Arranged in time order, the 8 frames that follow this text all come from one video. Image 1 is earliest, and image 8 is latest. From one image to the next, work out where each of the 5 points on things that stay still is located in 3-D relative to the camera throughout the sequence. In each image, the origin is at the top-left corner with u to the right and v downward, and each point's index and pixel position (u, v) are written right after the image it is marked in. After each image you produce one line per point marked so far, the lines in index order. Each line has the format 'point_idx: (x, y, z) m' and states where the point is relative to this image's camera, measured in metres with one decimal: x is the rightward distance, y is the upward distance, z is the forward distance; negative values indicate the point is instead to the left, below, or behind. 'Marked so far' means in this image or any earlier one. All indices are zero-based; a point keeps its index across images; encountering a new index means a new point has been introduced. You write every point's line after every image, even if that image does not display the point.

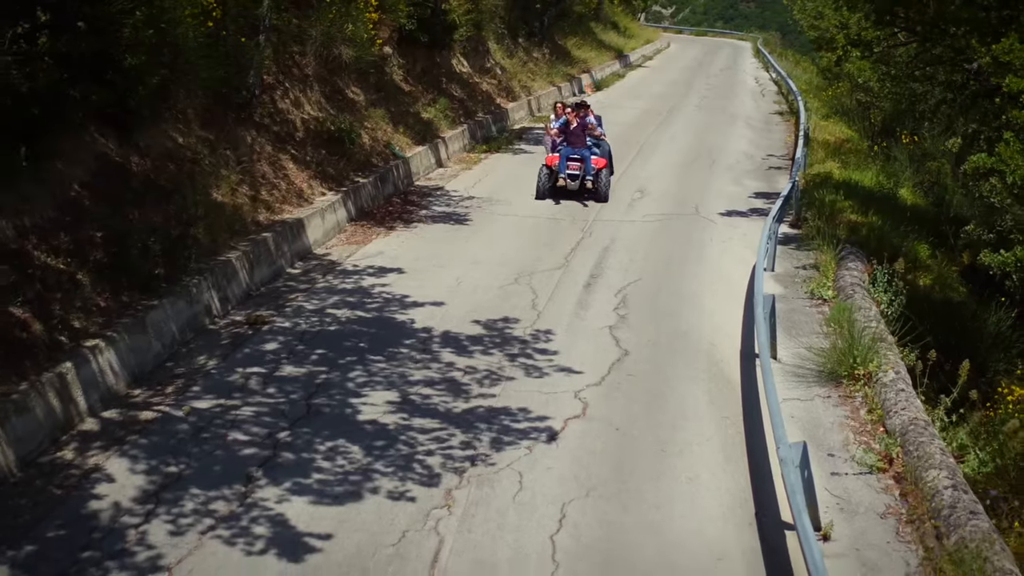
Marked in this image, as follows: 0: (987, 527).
0: (+2.6, -1.3, +5.9) m
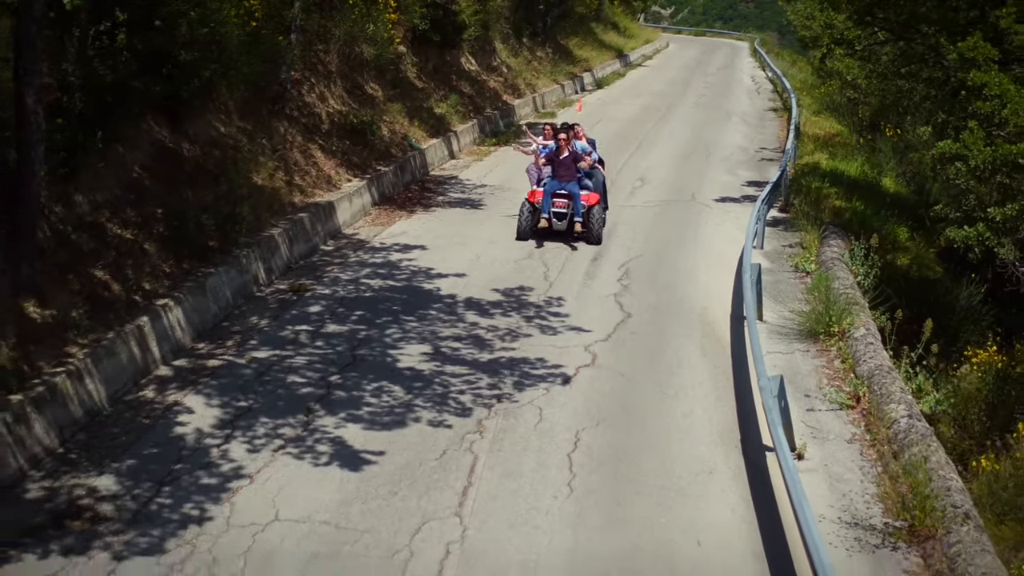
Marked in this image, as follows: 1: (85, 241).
0: (+2.7, -1.0, +7.1) m
1: (-3.5, +0.4, +9.0) m
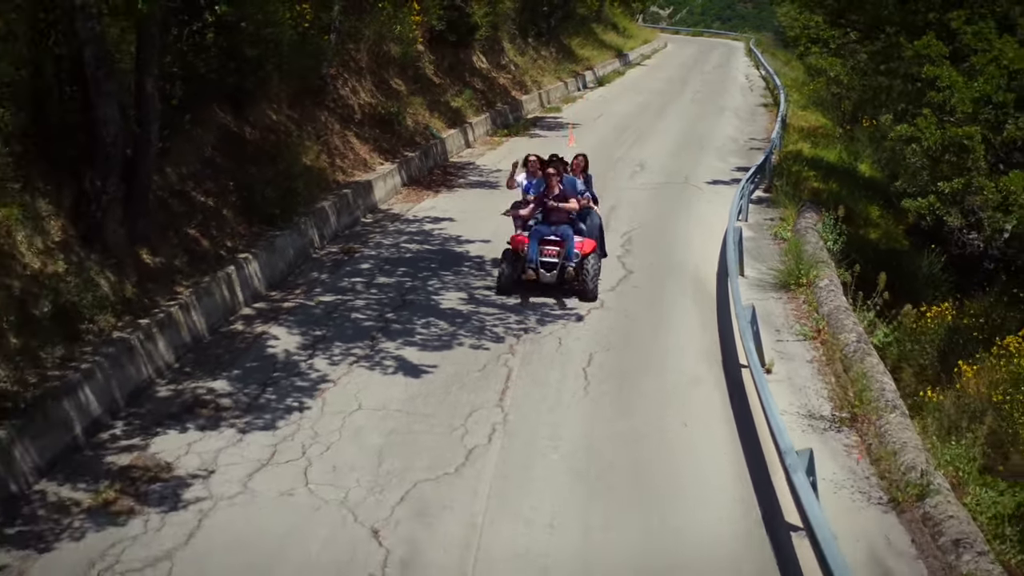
0: (+3.0, -0.6, +8.8) m
1: (-3.3, +0.8, +10.8) m
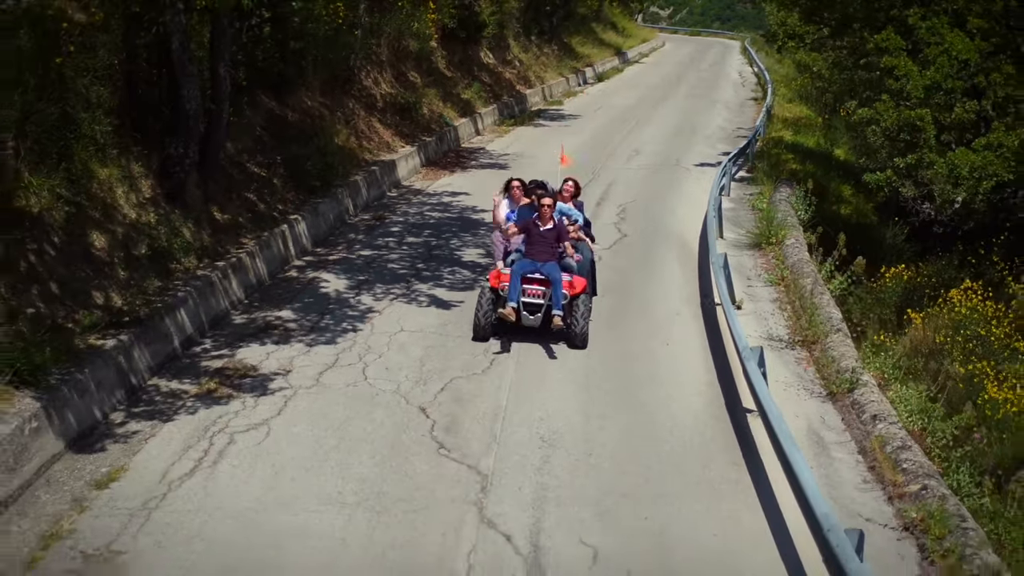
0: (+3.1, -0.1, +10.7) m
1: (-3.2, +1.3, +12.6) m
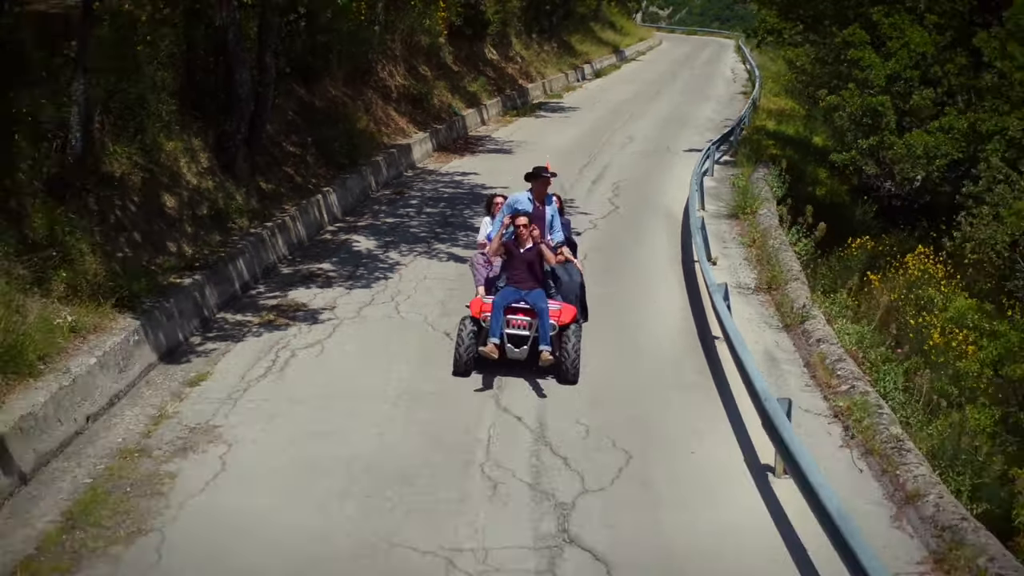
0: (+3.2, +0.4, +12.4) m
1: (-3.1, +1.8, +14.3) m
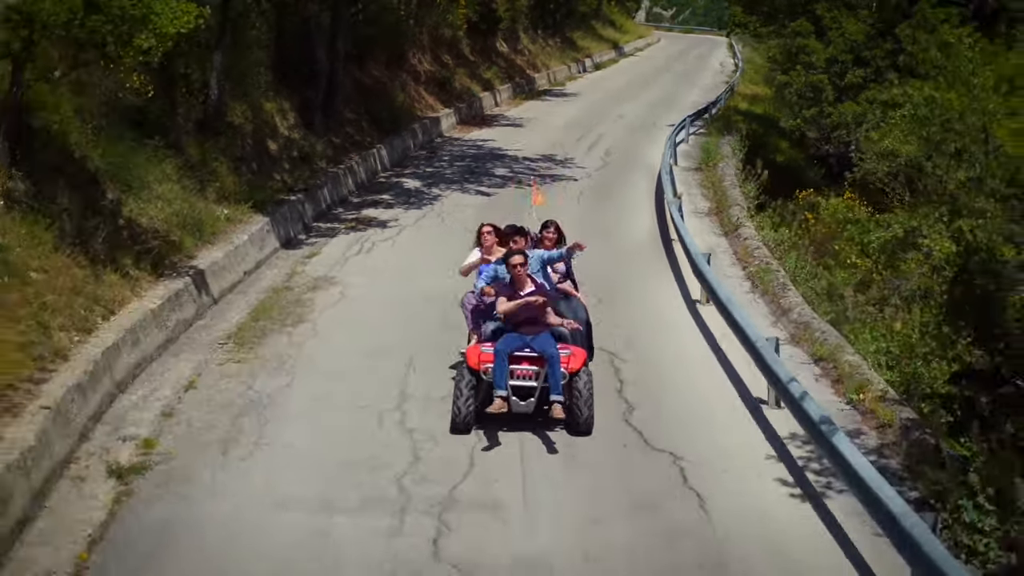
0: (+3.4, +1.5, +16.3) m
1: (-2.9, +2.9, +18.3) m
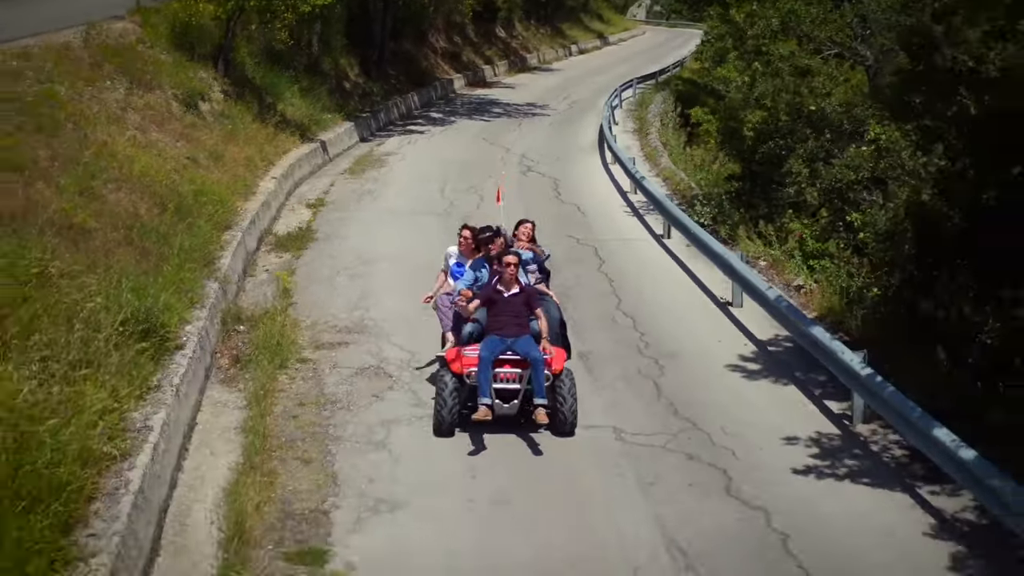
0: (+3.2, +3.9, +24.5) m
1: (-3.1, +5.3, +26.5) m
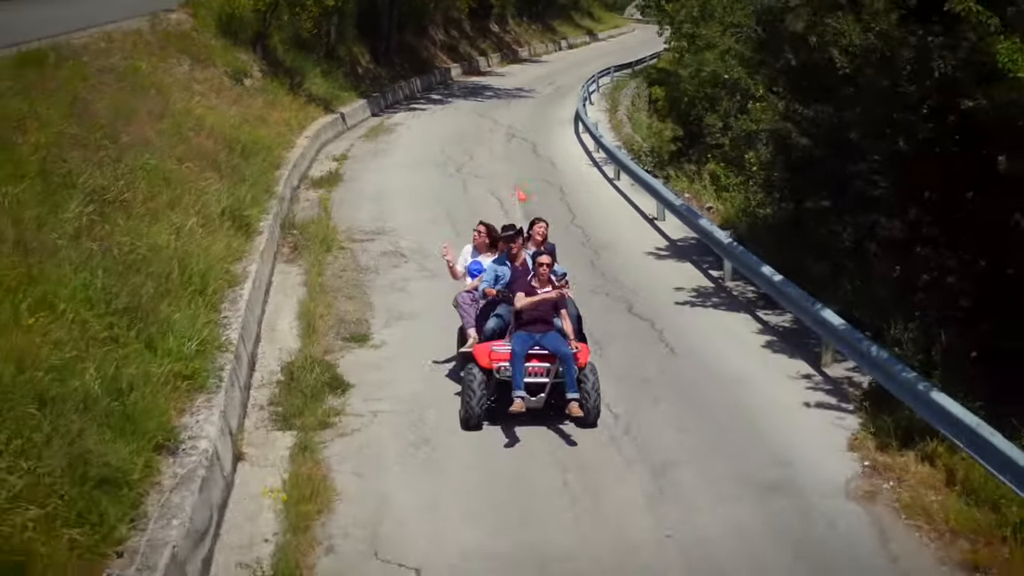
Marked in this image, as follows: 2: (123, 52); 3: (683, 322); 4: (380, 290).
0: (+2.9, +5.1, +28.5) m
1: (-3.4, +6.5, +30.6) m
2: (-6.6, +4.0, +18.4) m
3: (+1.9, -0.4, +11.6) m
4: (-1.5, 0.0, +12.5) m
